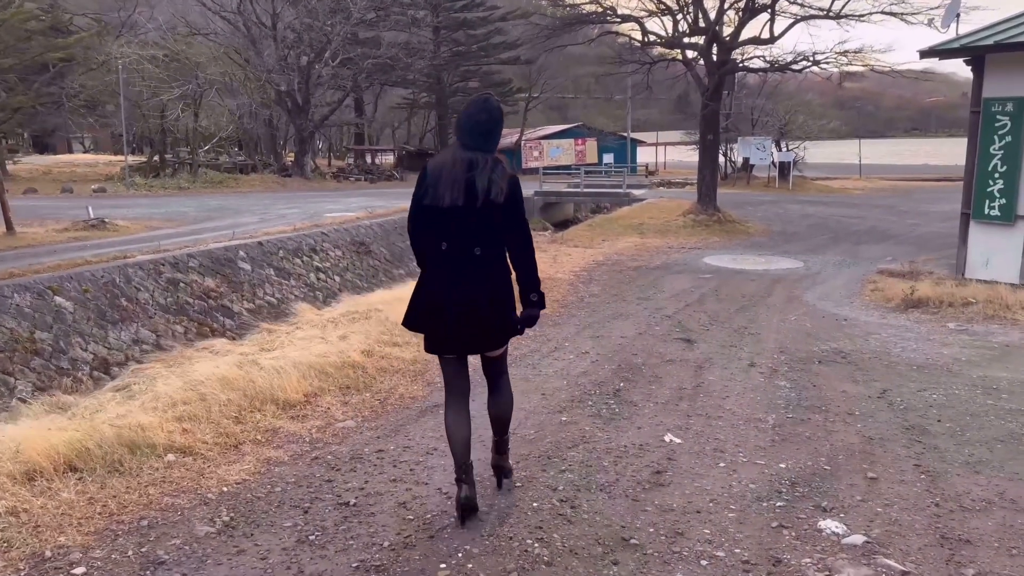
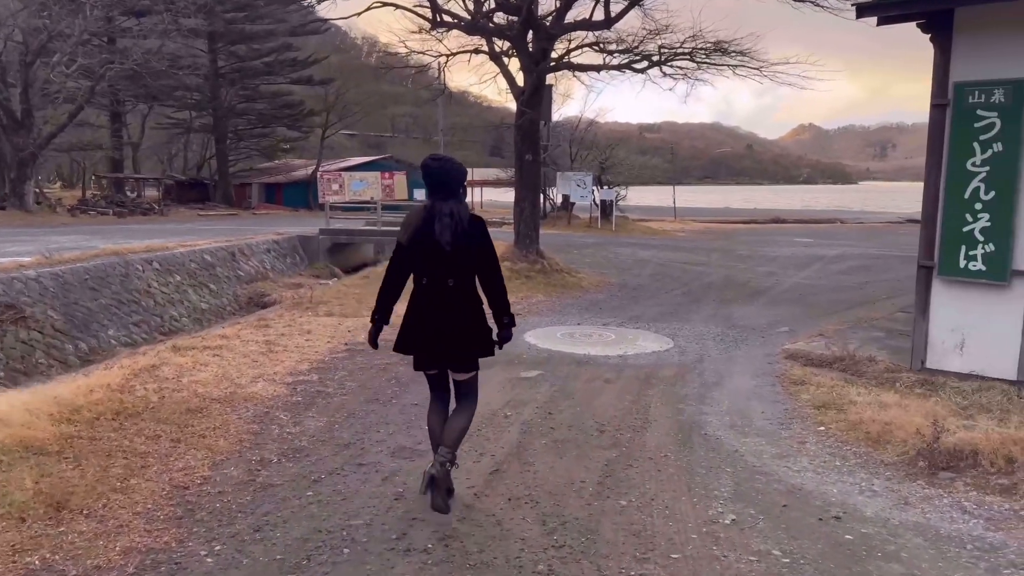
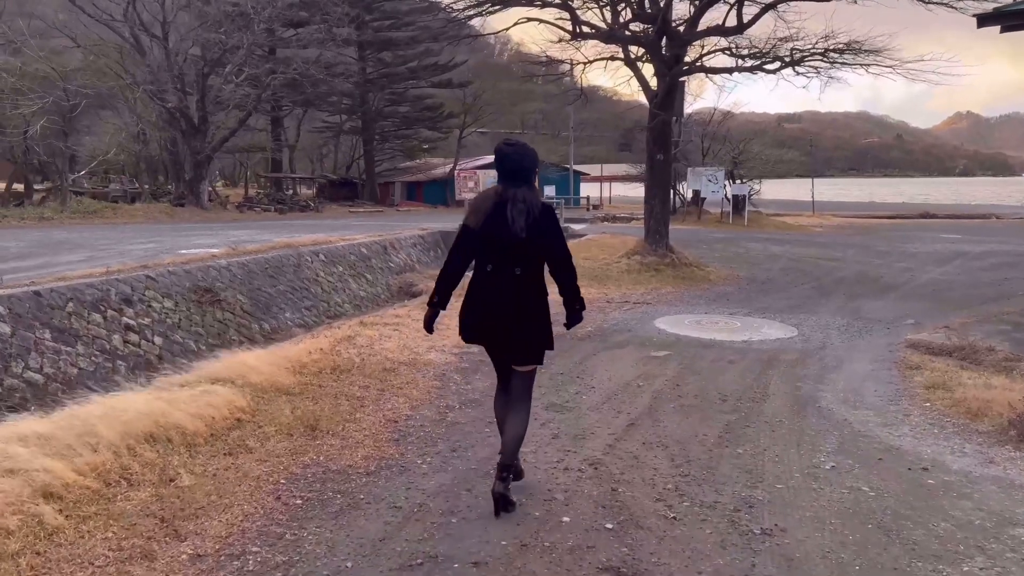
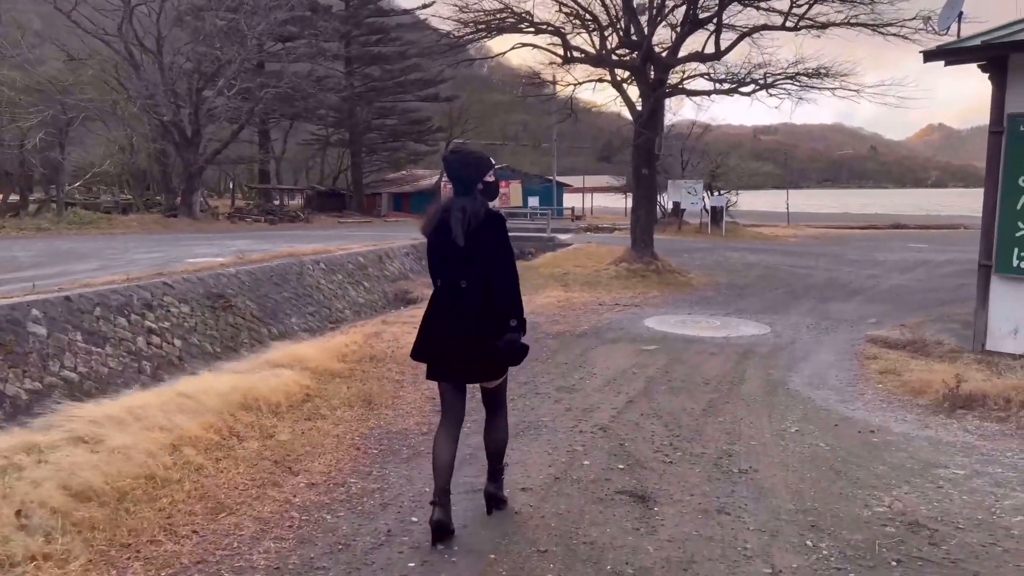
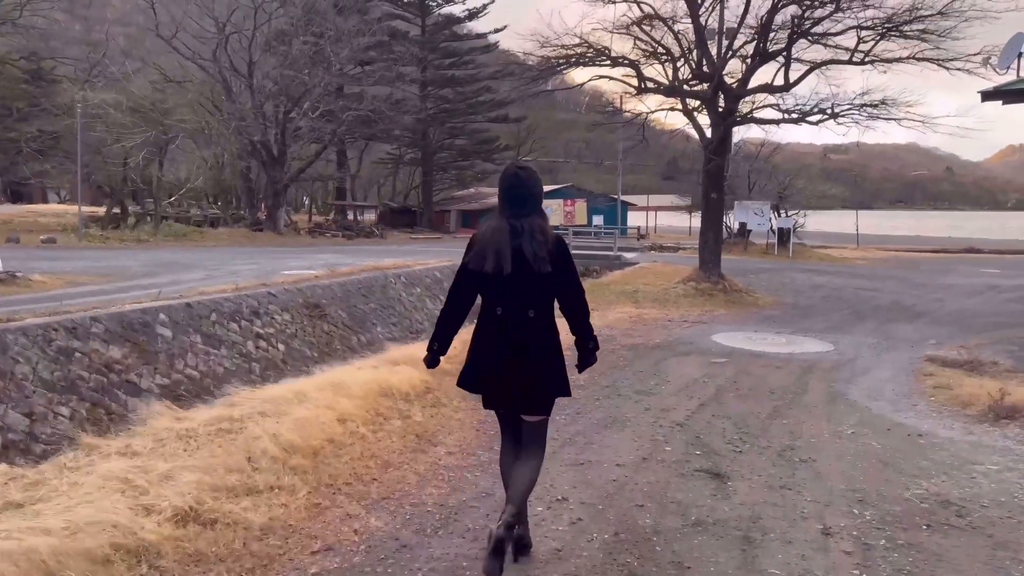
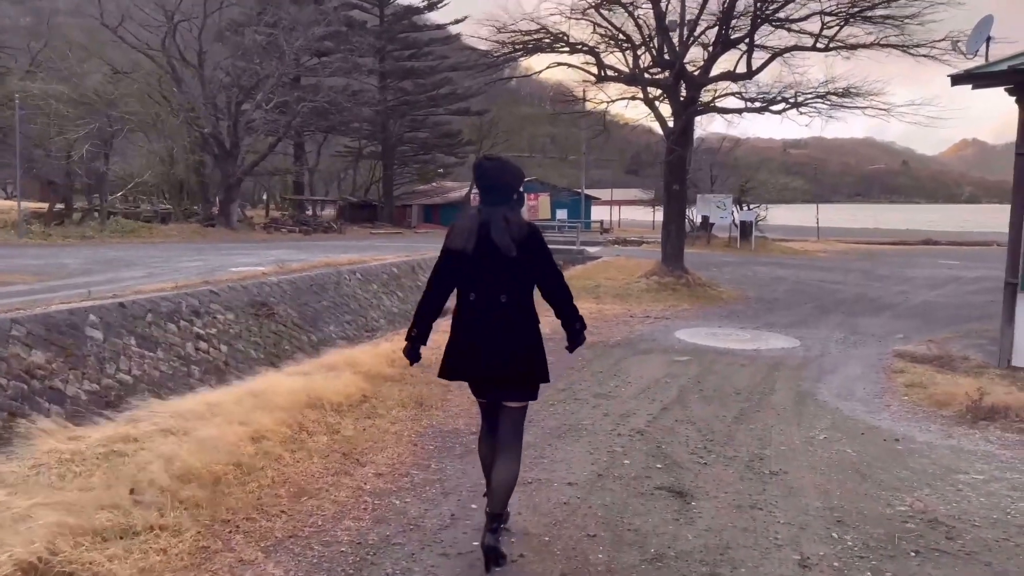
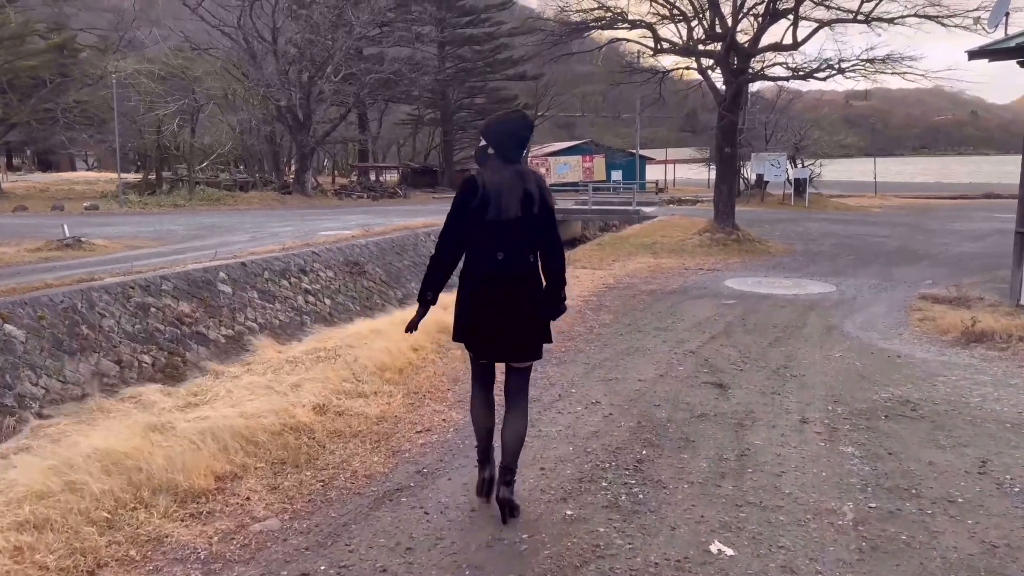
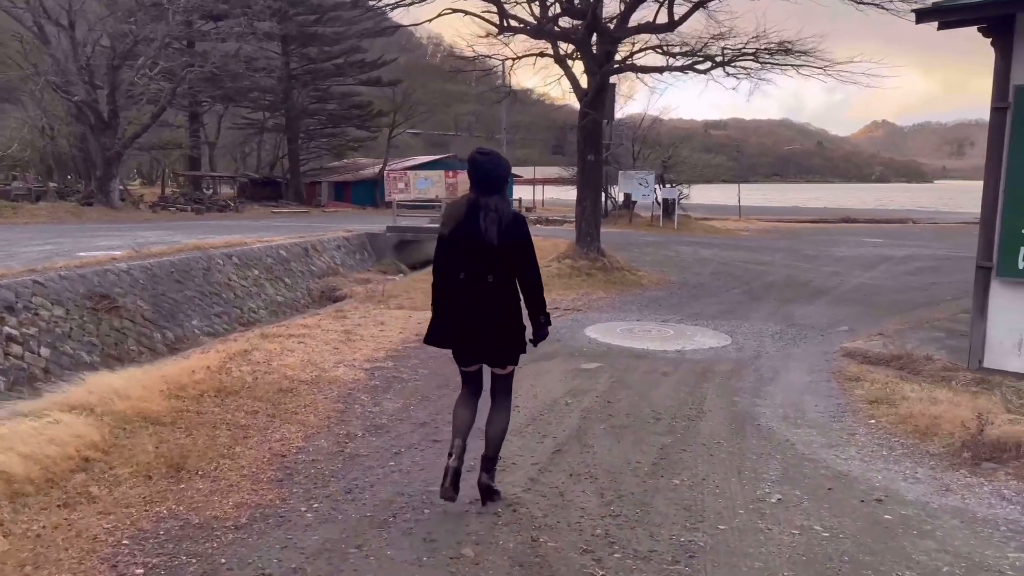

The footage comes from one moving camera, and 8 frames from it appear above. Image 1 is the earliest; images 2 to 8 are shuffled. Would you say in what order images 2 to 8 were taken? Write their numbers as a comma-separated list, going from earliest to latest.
7, 5, 6, 4, 3, 8, 2
